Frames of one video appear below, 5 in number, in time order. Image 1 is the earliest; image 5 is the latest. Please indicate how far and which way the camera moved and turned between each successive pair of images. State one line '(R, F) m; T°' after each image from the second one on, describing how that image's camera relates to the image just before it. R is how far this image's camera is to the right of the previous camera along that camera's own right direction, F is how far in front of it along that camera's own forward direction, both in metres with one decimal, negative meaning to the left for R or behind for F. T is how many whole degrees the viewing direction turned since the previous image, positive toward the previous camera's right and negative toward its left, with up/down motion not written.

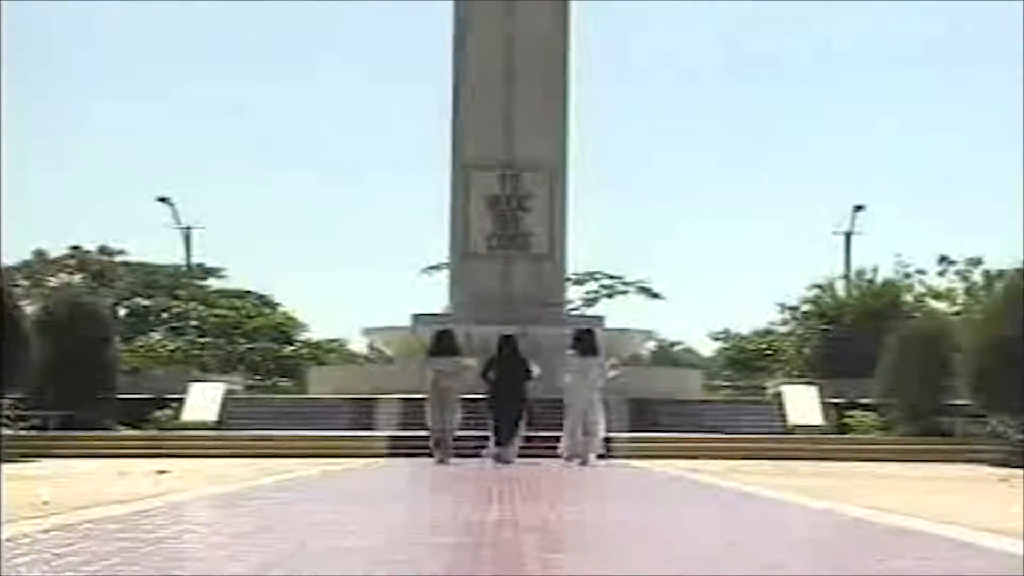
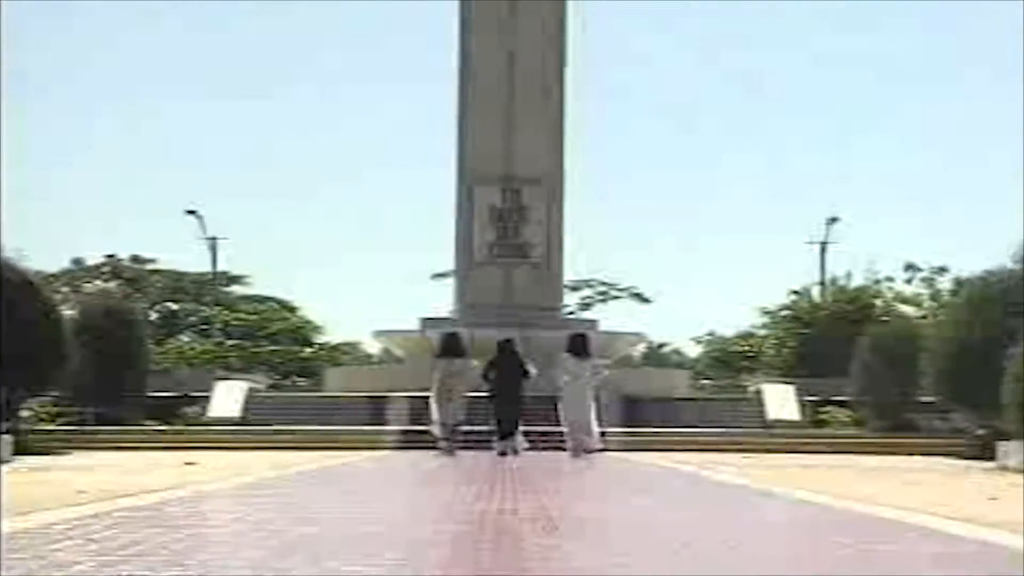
(0.0, -0.3) m; 0°
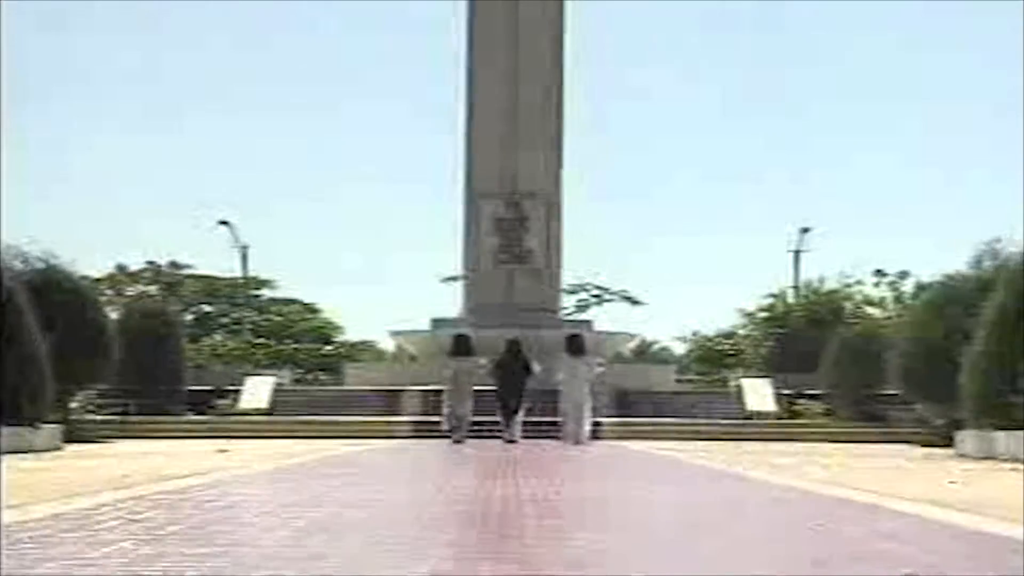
(0.0, -0.4) m; 0°
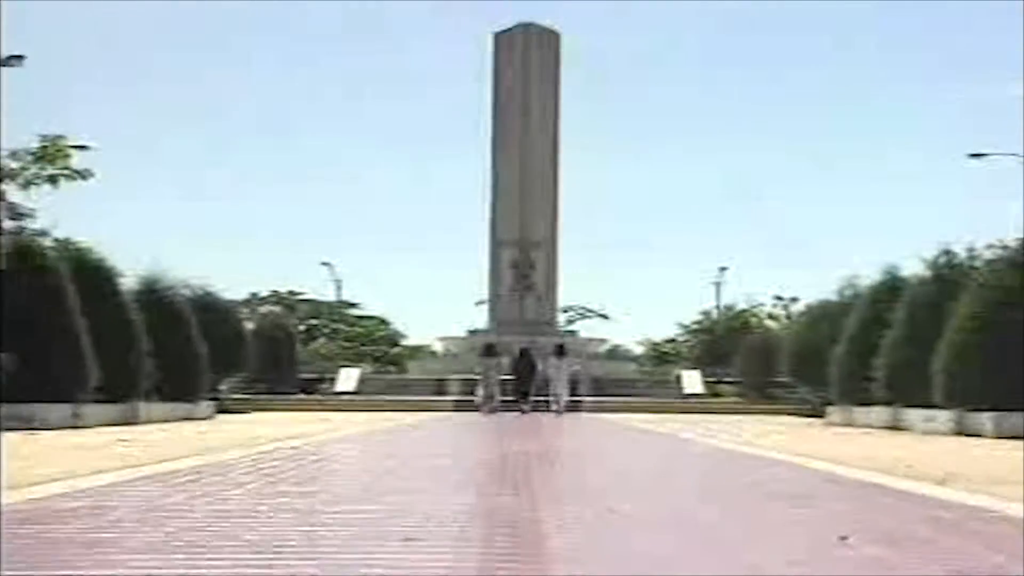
(0.0, -2.2) m; -1°
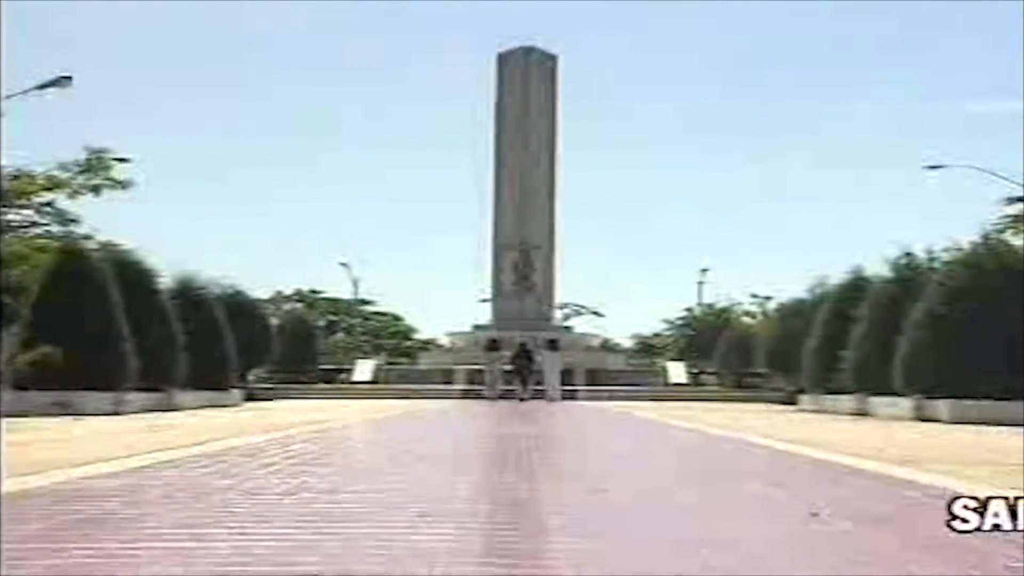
(0.0, -0.7) m; 0°
